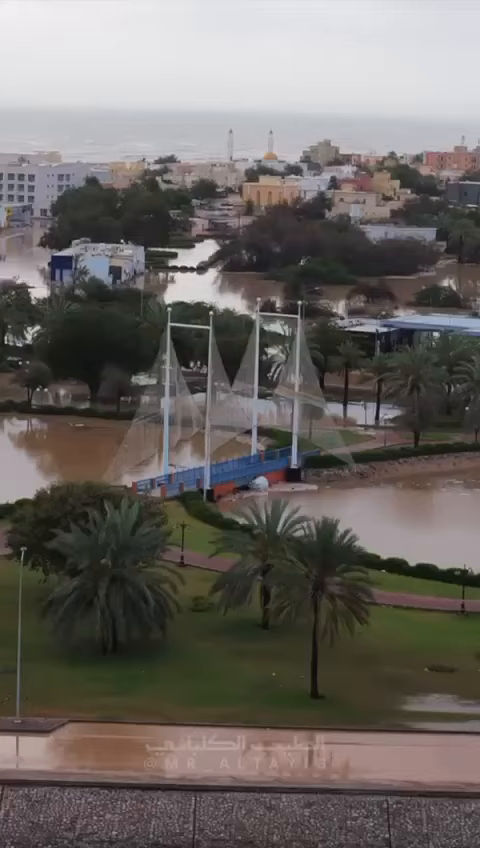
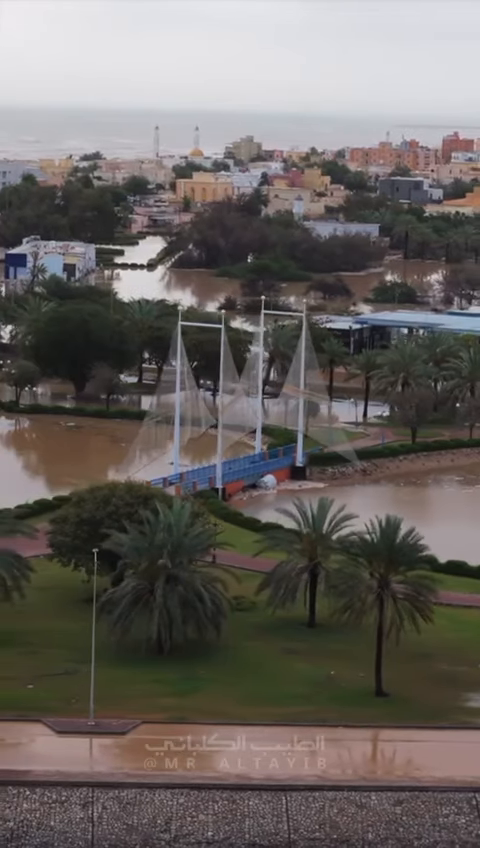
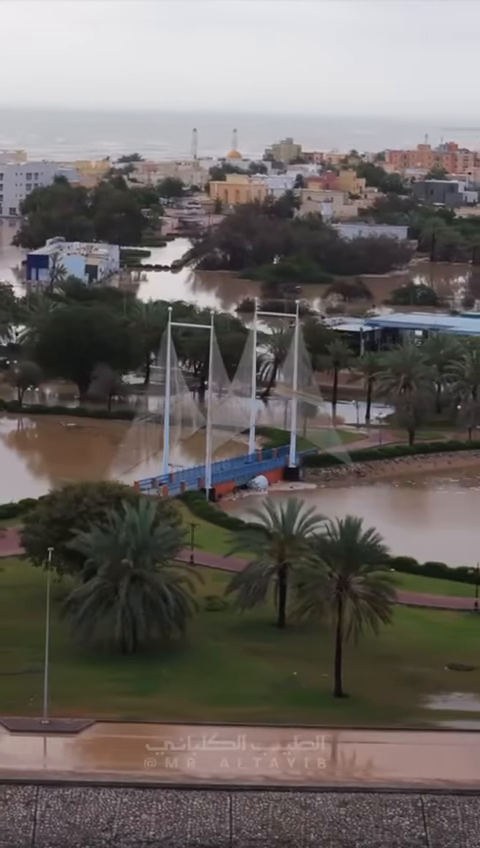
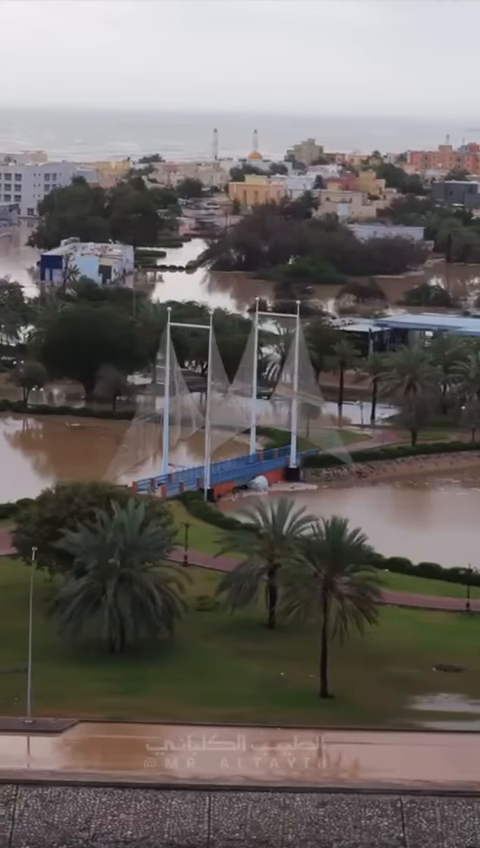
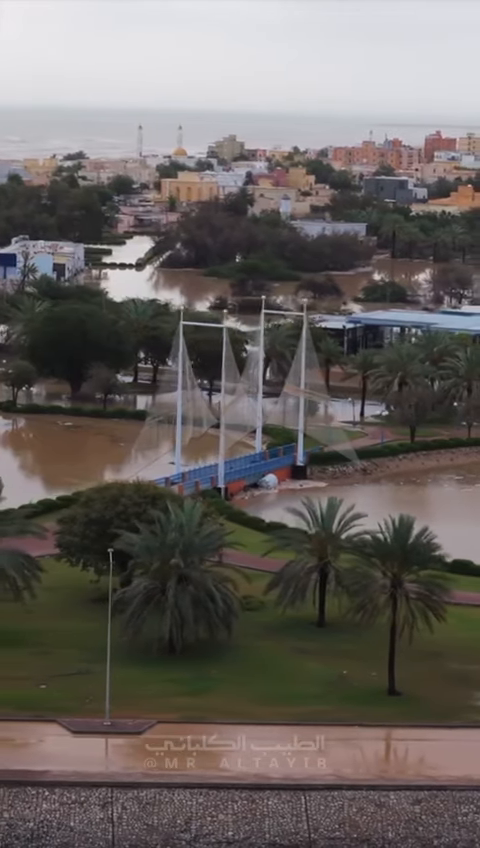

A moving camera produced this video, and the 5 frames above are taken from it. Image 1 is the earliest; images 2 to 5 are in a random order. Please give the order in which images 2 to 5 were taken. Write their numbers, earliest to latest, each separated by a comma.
4, 3, 2, 5
